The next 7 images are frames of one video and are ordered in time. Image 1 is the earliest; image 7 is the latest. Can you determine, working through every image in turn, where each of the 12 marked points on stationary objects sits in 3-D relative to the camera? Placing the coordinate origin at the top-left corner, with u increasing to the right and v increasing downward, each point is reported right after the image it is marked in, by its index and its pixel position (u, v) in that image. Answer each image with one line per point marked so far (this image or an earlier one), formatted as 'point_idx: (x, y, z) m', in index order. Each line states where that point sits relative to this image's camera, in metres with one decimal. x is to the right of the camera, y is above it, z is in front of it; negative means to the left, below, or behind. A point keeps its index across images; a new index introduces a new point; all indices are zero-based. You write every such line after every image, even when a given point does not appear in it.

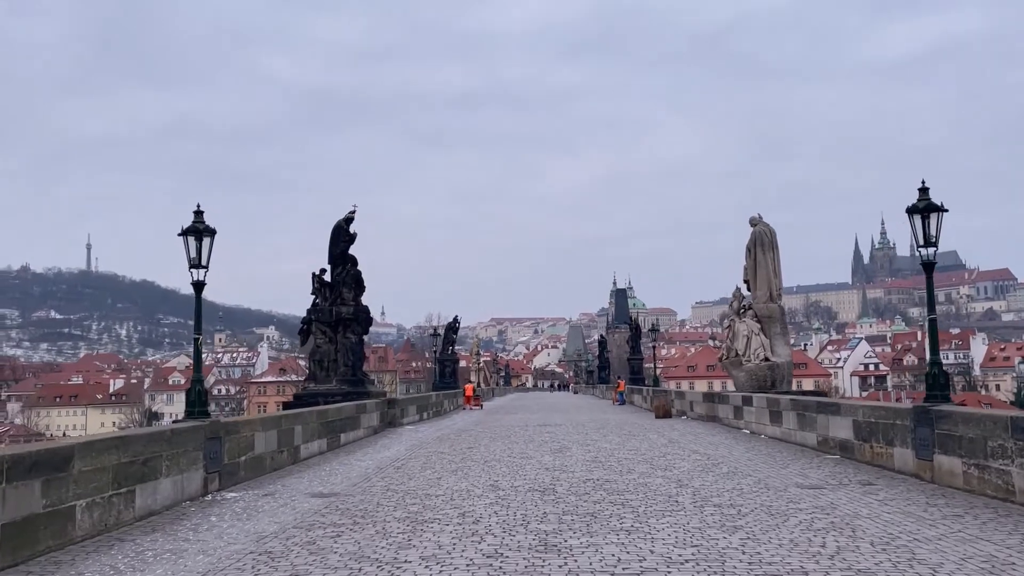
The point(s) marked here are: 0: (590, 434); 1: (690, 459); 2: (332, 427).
0: (+1.4, -2.6, +15.9) m
1: (+2.2, -2.1, +11.1) m
2: (-2.8, -2.2, +14.0) m
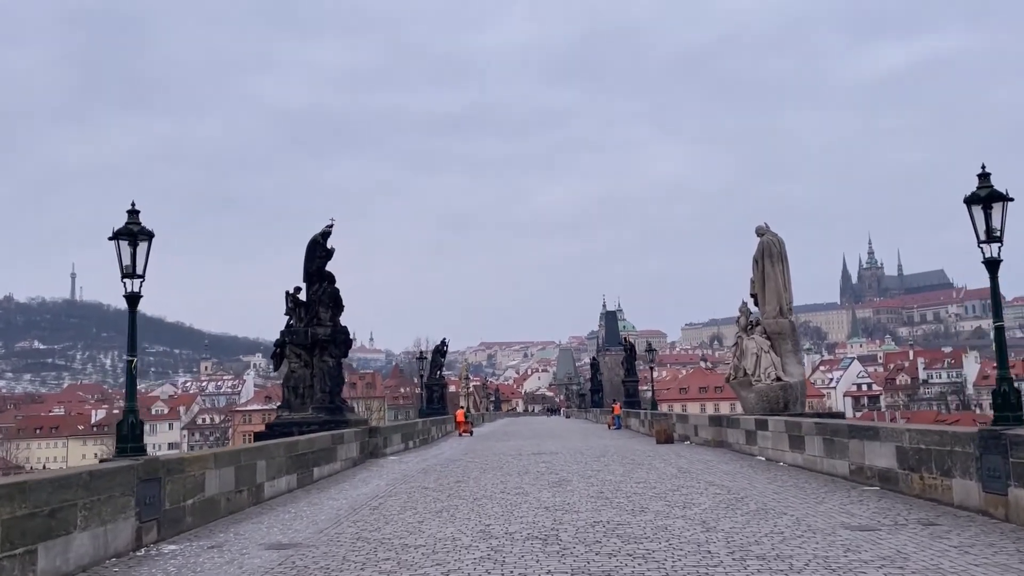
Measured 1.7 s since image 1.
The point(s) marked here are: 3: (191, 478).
0: (+1.3, -2.8, +14.5) m
1: (+2.2, -2.2, +9.7) m
2: (-2.9, -2.4, +12.5) m
3: (-3.0, -1.8, +8.5) m
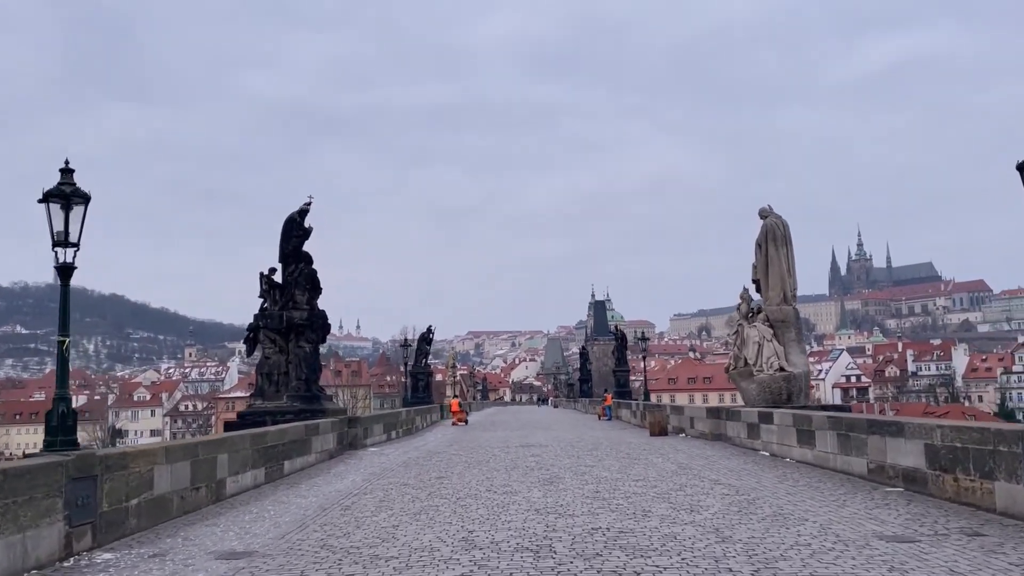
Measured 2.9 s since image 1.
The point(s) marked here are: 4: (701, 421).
0: (+1.1, -2.5, +13.6) m
1: (+2.0, -2.0, +8.8) m
2: (-3.1, -2.1, +11.6) m
3: (-3.1, -1.6, +7.5) m
4: (+3.8, -2.7, +18.4) m
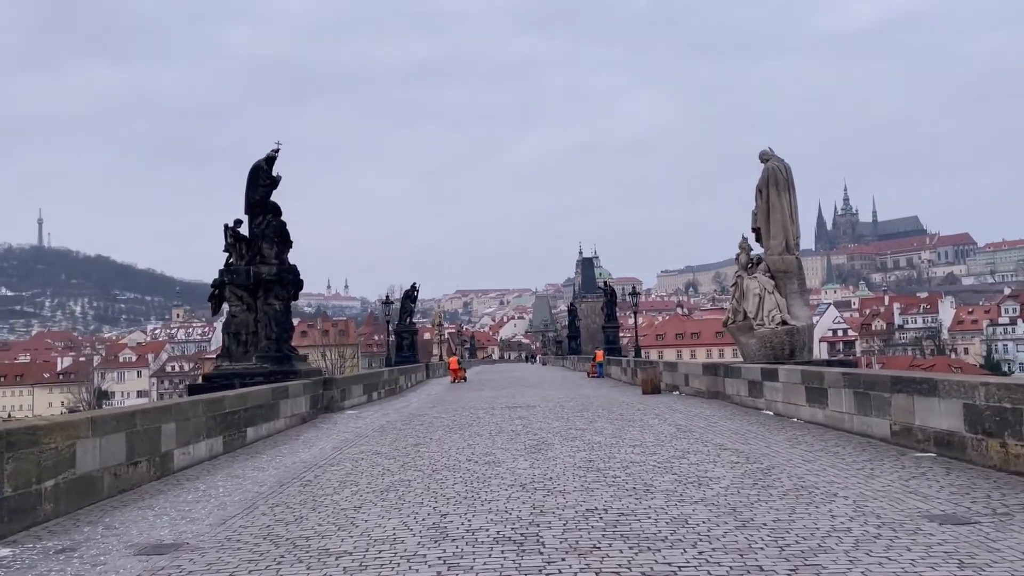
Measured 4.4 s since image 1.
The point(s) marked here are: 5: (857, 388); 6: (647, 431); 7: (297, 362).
0: (+0.9, -1.8, +12.6) m
1: (+1.9, -1.5, +7.8) m
2: (-3.2, -1.5, +10.5) m
3: (-3.2, -1.2, +6.4) m
4: (+3.5, -1.7, +17.4) m
5: (+3.6, -1.1, +9.6) m
6: (+1.6, -1.7, +10.8) m
7: (-3.7, -1.3, +15.7) m
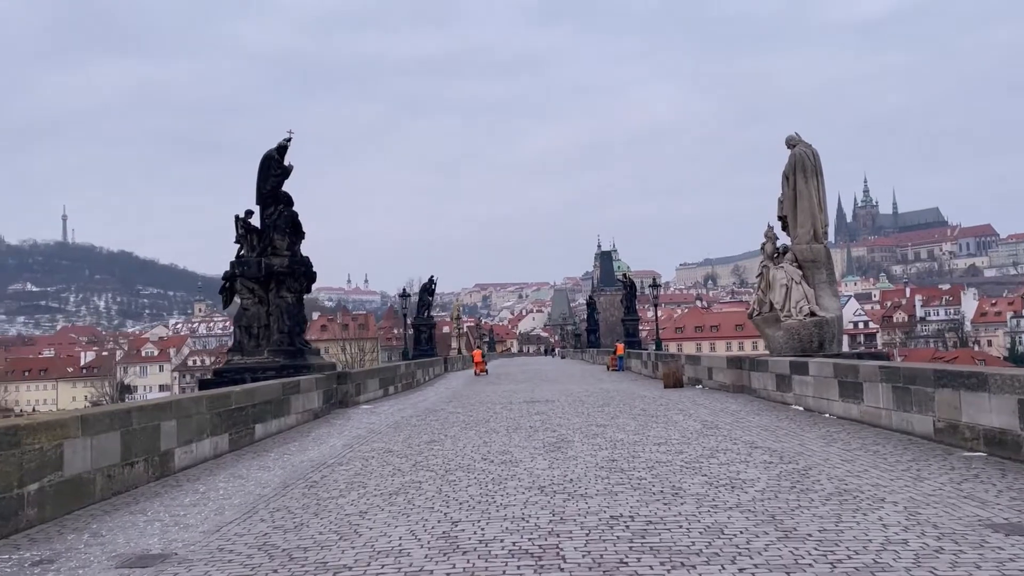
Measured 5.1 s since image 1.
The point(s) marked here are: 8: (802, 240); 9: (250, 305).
0: (+1.1, -1.7, +12.1) m
1: (+2.0, -1.4, +7.3) m
2: (-3.0, -1.5, +10.1) m
3: (-3.1, -1.1, +6.0) m
4: (+3.9, -1.6, +16.9) m
5: (+3.8, -0.9, +9.1) m
6: (+1.8, -1.6, +10.3) m
7: (-3.4, -1.1, +15.3) m
8: (+4.8, +0.8, +14.9) m
9: (-4.3, -0.3, +14.9) m
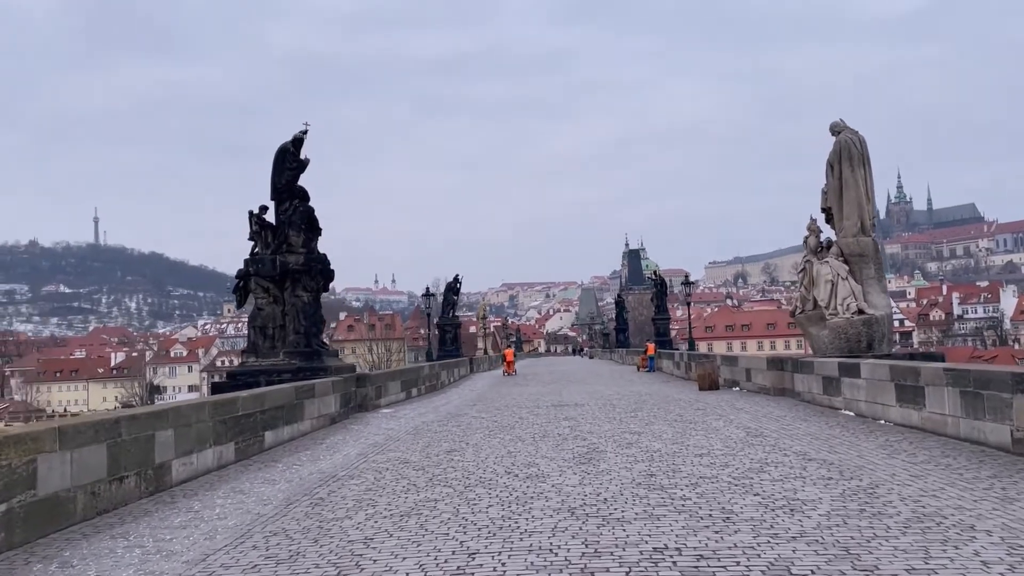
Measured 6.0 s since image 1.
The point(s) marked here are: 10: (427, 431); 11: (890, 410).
0: (+1.4, -1.6, +11.3) m
1: (+2.2, -1.4, +6.5) m
2: (-2.8, -1.4, +9.4) m
3: (-3.0, -1.1, +5.3) m
4: (+4.4, -1.5, +16.0) m
5: (+4.1, -0.9, +8.2) m
6: (+2.1, -1.5, +9.5) m
7: (-3.0, -1.1, +14.6) m
8: (+5.2, +0.9, +14.0) m
9: (-3.9, -0.3, +14.3) m
10: (-1.1, -1.8, +11.7) m
11: (+4.1, -1.3, +9.9) m
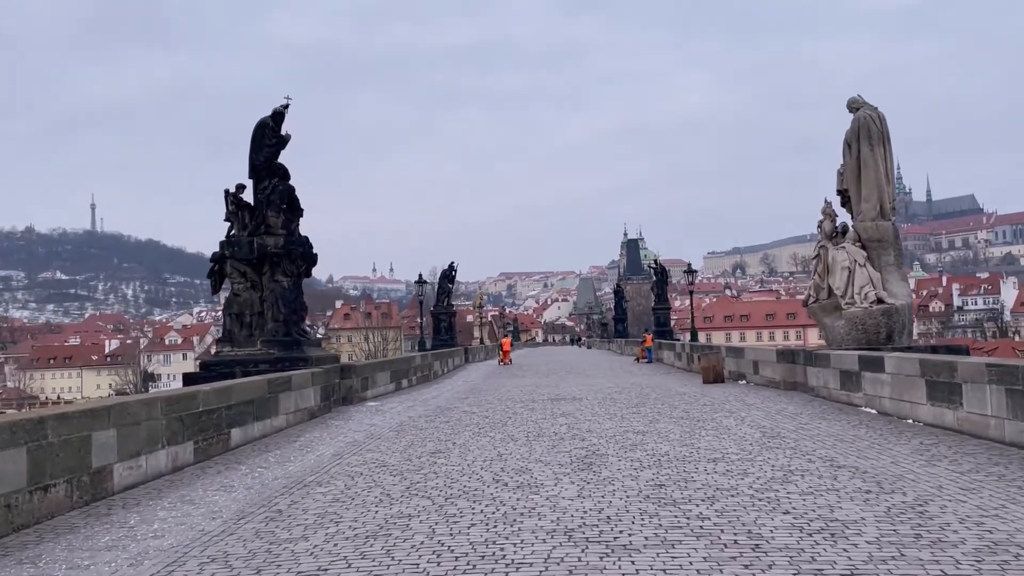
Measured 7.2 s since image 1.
0: (+1.3, -1.5, +10.4) m
1: (+2.1, -1.3, +5.5) m
2: (-2.9, -1.3, +8.5) m
3: (-3.0, -1.0, +4.4) m
4: (+4.3, -1.3, +15.1) m
5: (+4.0, -0.8, +7.3) m
6: (+2.0, -1.4, +8.6) m
7: (-3.1, -0.9, +13.7) m
8: (+5.1, +1.0, +13.1) m
9: (-4.0, 0.0, +13.3) m
10: (-1.2, -1.6, +10.8) m
11: (+4.0, -1.2, +9.0) m
